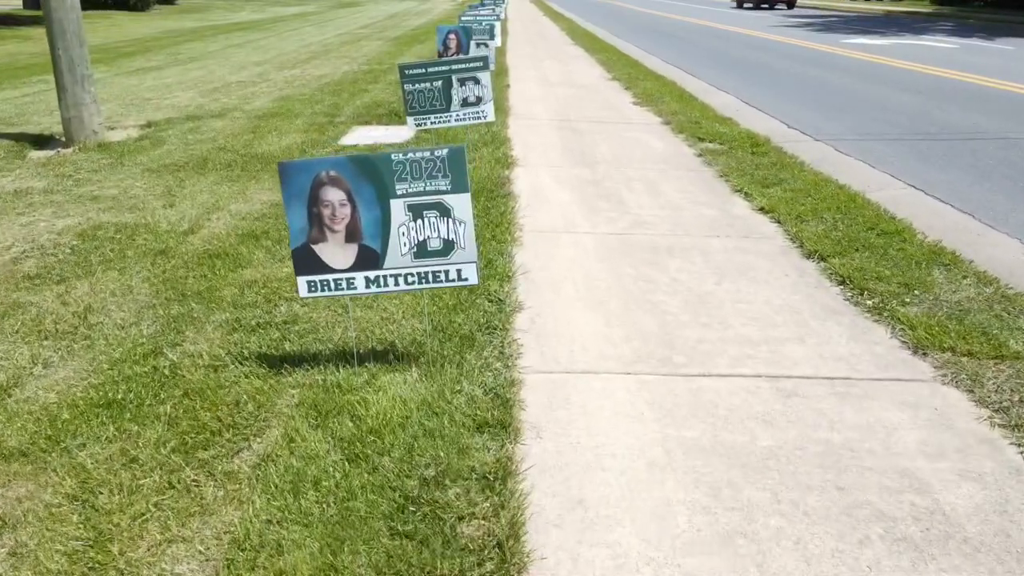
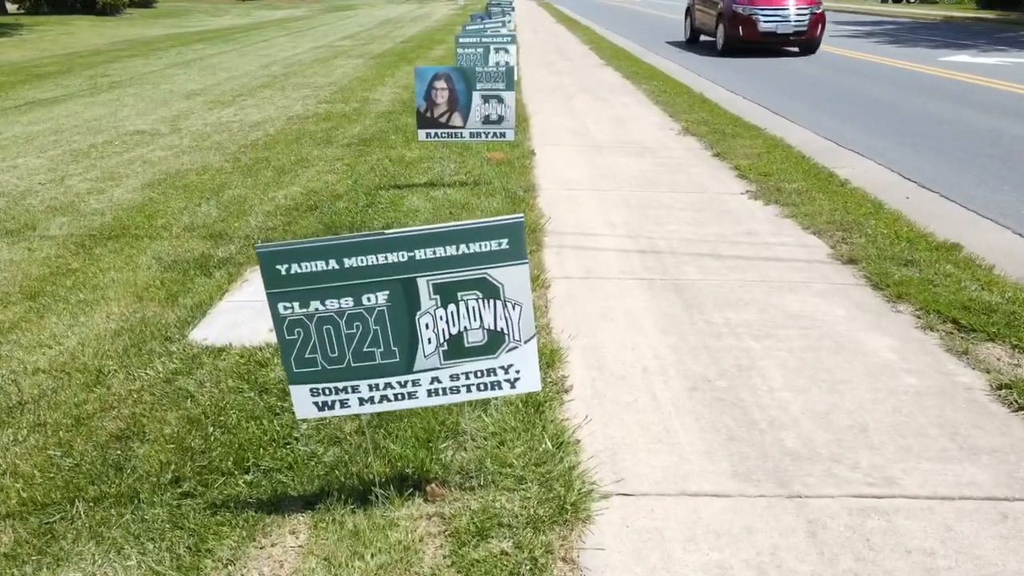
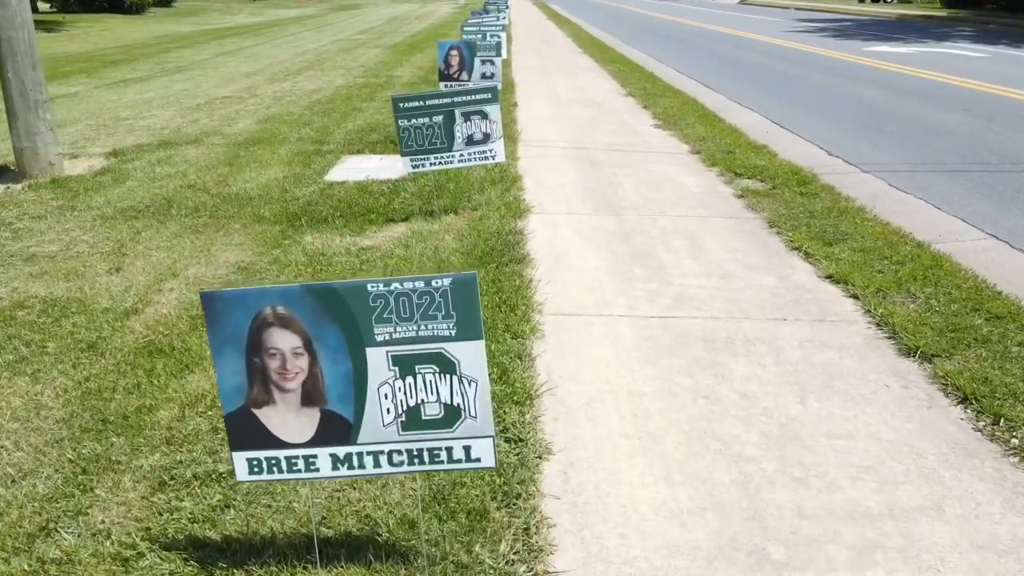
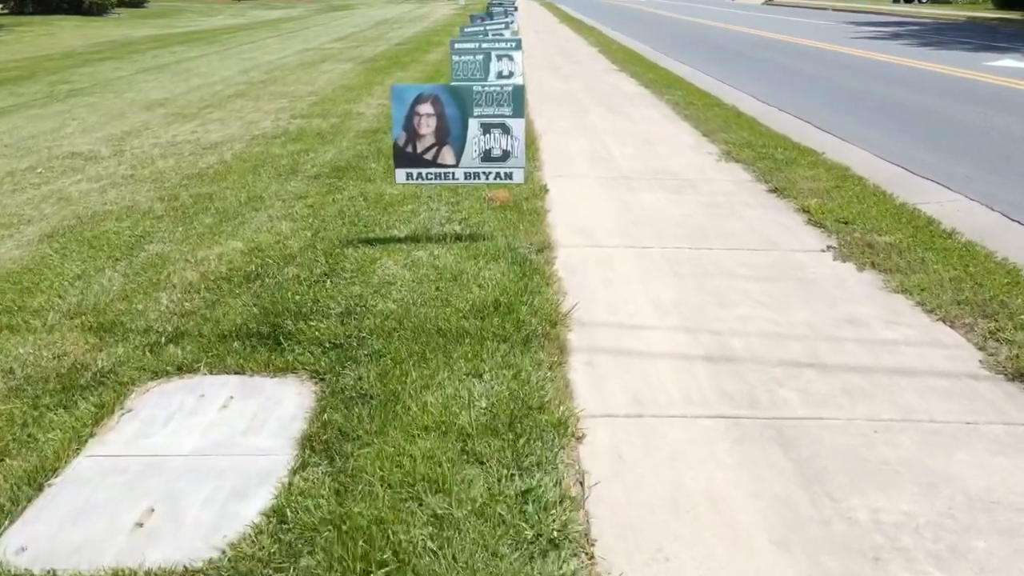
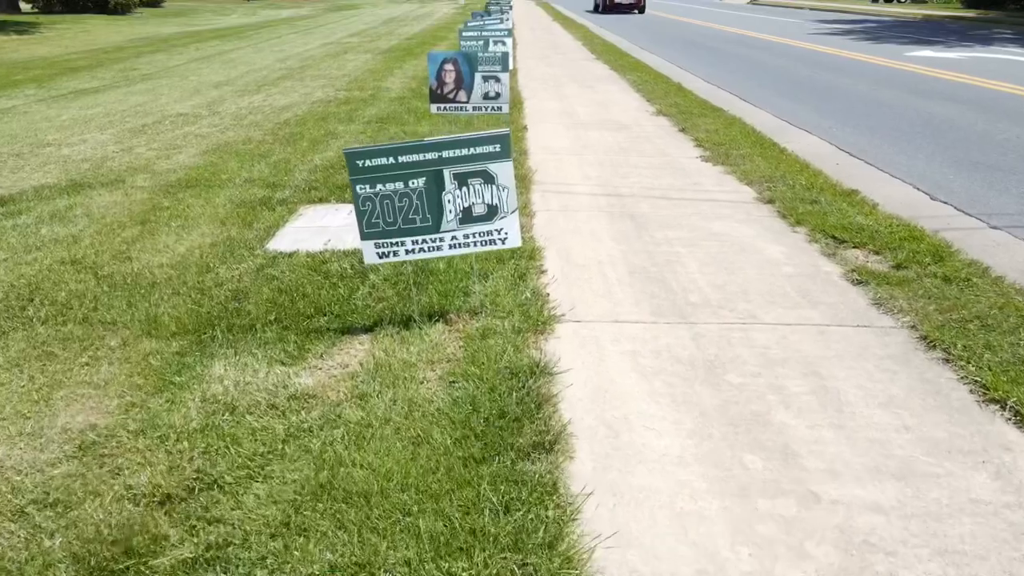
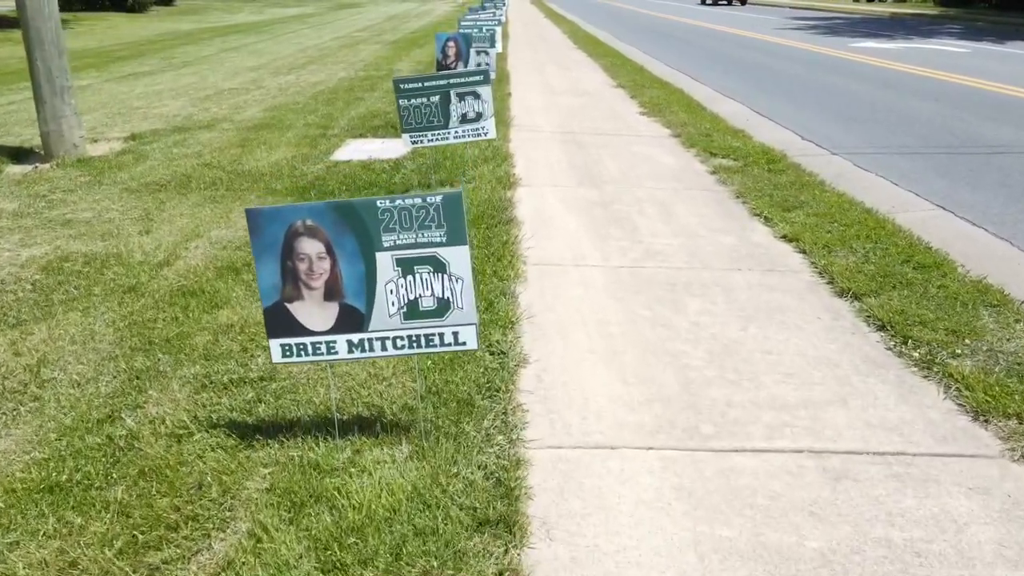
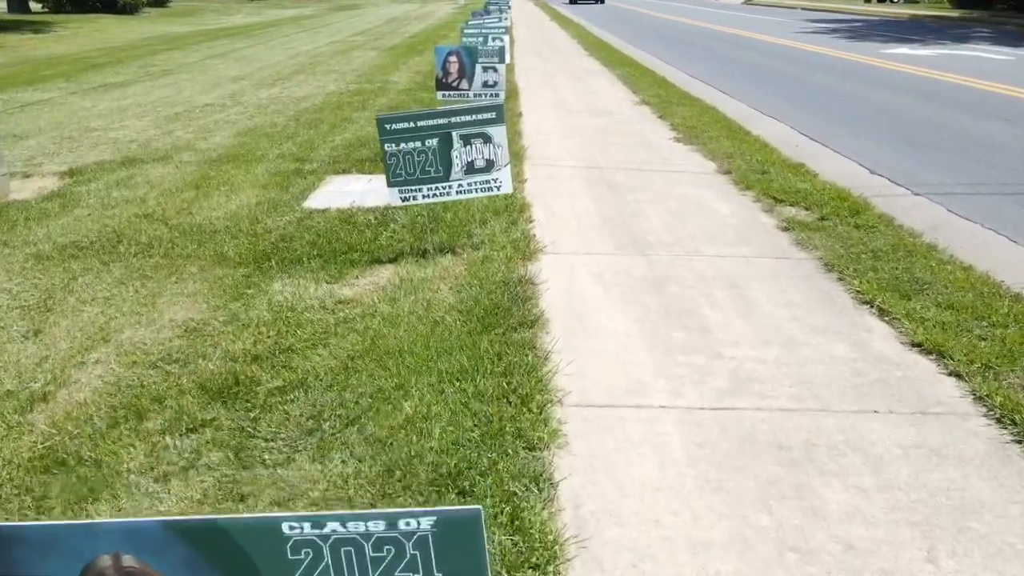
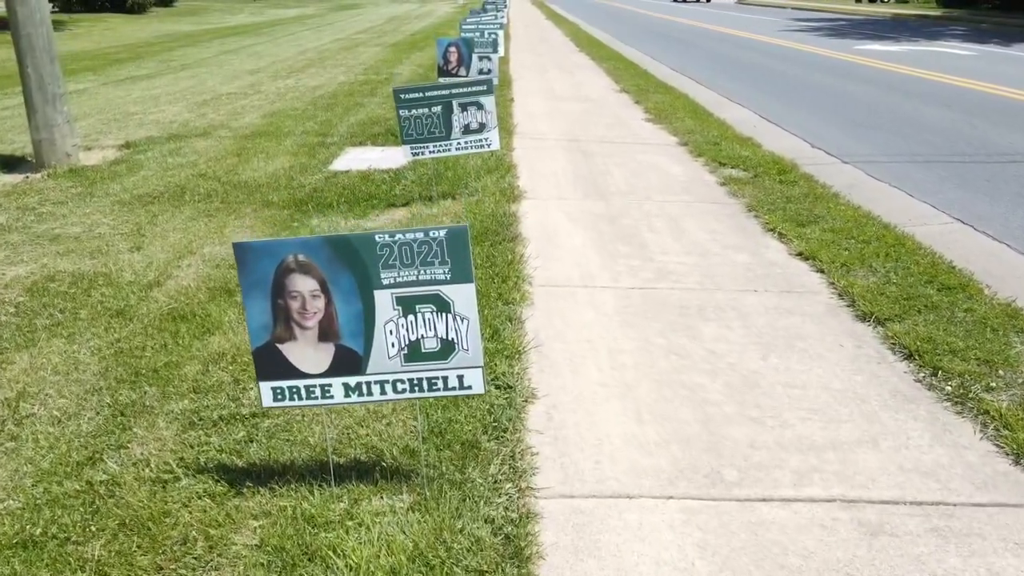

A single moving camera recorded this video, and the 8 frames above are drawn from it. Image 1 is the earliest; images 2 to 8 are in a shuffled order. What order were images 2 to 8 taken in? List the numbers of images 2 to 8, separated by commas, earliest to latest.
6, 8, 3, 7, 5, 2, 4
